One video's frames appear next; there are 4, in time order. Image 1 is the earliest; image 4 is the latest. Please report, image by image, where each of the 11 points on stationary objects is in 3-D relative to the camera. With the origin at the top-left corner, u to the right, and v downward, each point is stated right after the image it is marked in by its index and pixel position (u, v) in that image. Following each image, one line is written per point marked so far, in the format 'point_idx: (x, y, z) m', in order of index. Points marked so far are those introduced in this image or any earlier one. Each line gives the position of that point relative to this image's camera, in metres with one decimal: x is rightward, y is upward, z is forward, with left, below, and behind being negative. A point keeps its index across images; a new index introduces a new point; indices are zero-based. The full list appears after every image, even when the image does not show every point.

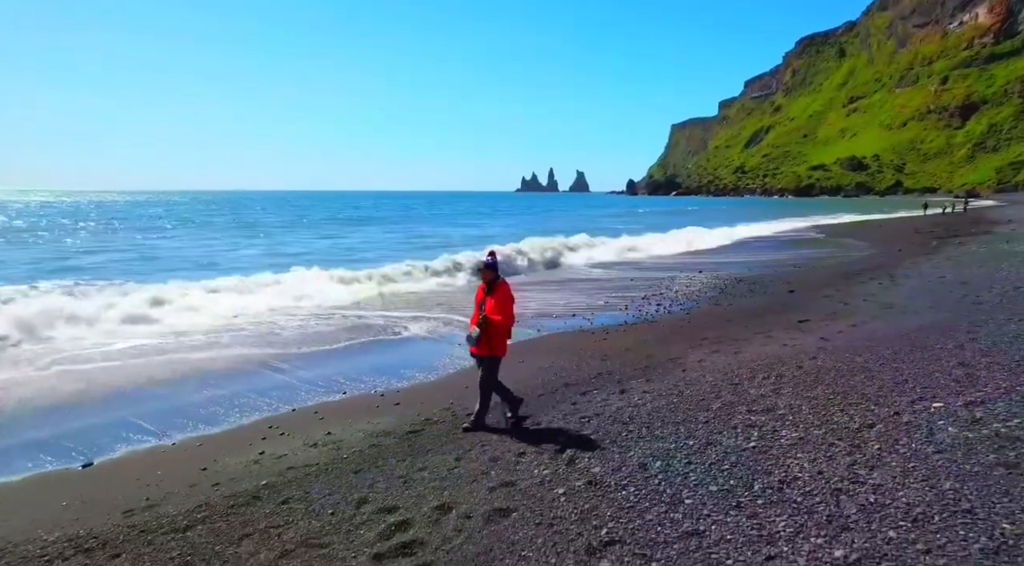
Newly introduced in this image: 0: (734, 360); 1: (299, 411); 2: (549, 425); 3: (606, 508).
0: (+3.1, -1.1, +8.9) m
1: (-2.5, -1.5, +7.5) m
2: (+0.4, -1.4, +6.4) m
3: (+0.6, -1.5, +4.4) m
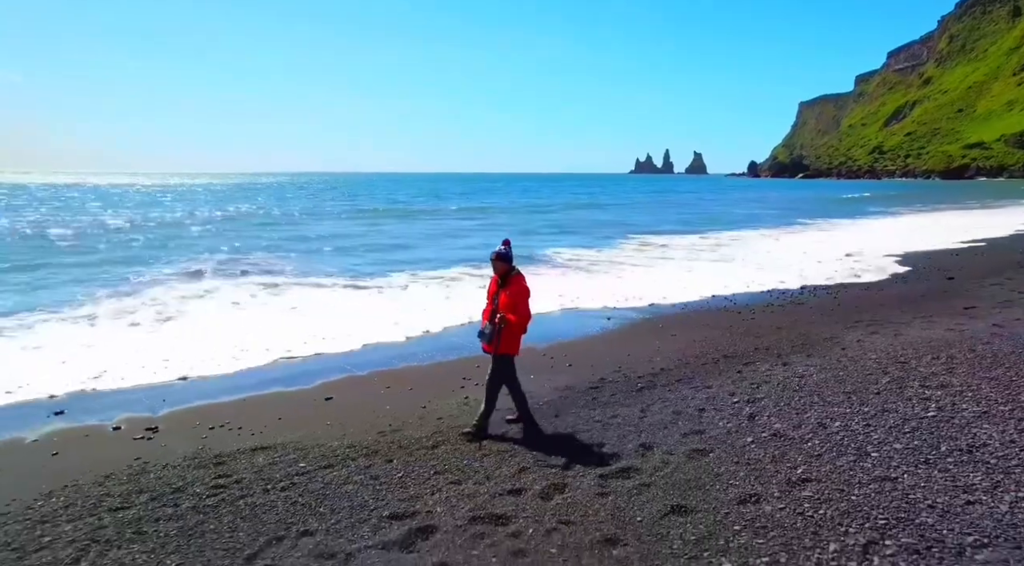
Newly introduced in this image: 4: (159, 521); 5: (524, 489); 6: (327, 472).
0: (+5.3, -0.8, +9.0) m
1: (-0.4, -1.1, +8.6) m
2: (+2.2, -1.1, +7.0) m
3: (+2.2, -1.3, +4.9) m
4: (-2.3, -1.6, +4.4) m
5: (+0.1, -1.4, +4.6) m
6: (-1.4, -1.5, +5.1) m
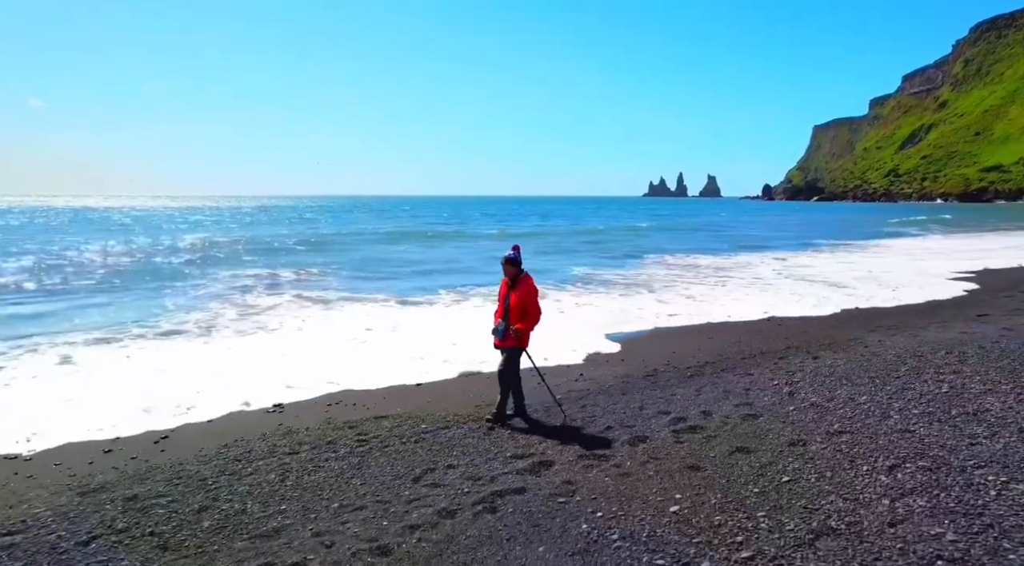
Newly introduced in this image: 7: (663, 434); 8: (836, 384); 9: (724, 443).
0: (+6.2, -0.9, +10.1) m
1: (+0.5, -1.2, +9.7) m
2: (+3.1, -1.1, +8.1) m
3: (+3.0, -1.2, +6.0) m
4: (-1.5, -1.5, +5.5) m
5: (+0.9, -1.4, +5.7) m
6: (-0.6, -1.4, +6.3) m
7: (+1.3, -1.3, +5.8) m
8: (+3.7, -1.1, +7.4) m
9: (+1.8, -1.3, +5.4) m
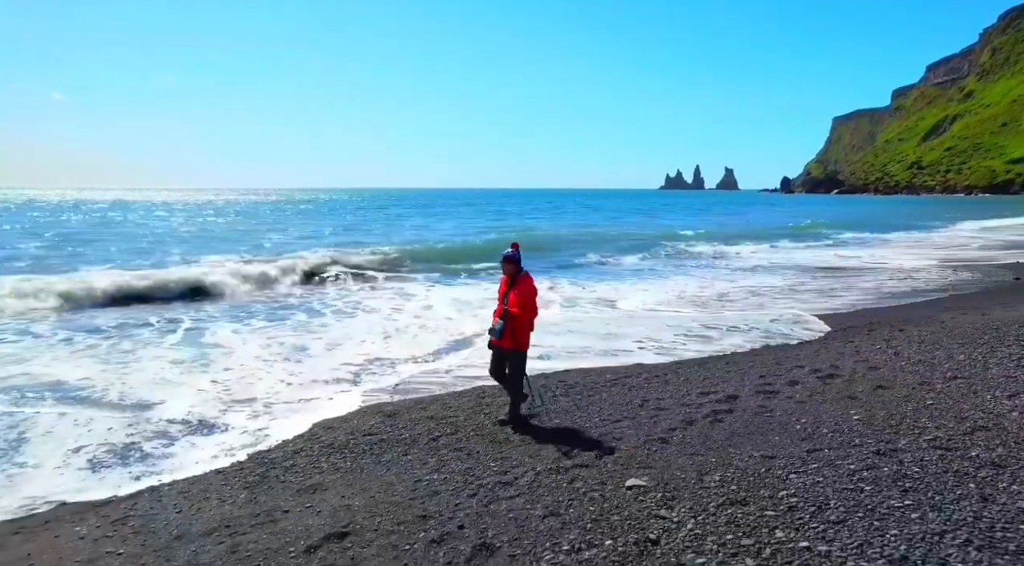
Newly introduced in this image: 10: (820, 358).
0: (+8.4, -0.6, +11.5) m
1: (+2.6, -0.9, +11.3) m
2: (+5.2, -0.9, +9.6) m
3: (+5.0, -1.0, +7.6) m
4: (+0.5, -1.3, +7.2) m
5: (+2.9, -1.1, +7.3) m
6: (+1.4, -1.2, +7.9) m
7: (+3.4, -1.1, +7.4) m
8: (+5.7, -0.9, +8.9) m
9: (+3.8, -1.1, +7.0) m
10: (+4.0, -1.0, +8.5) m
